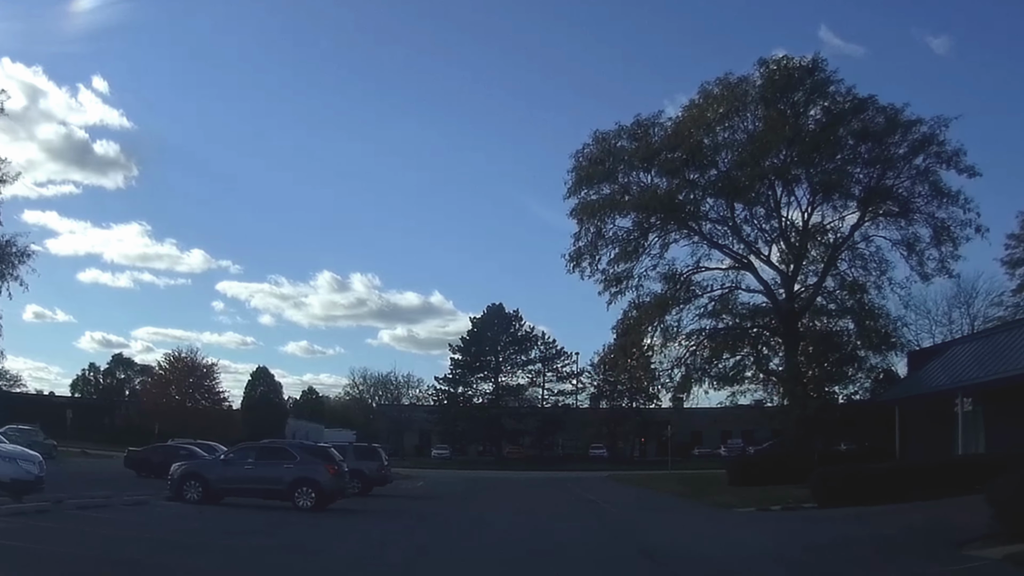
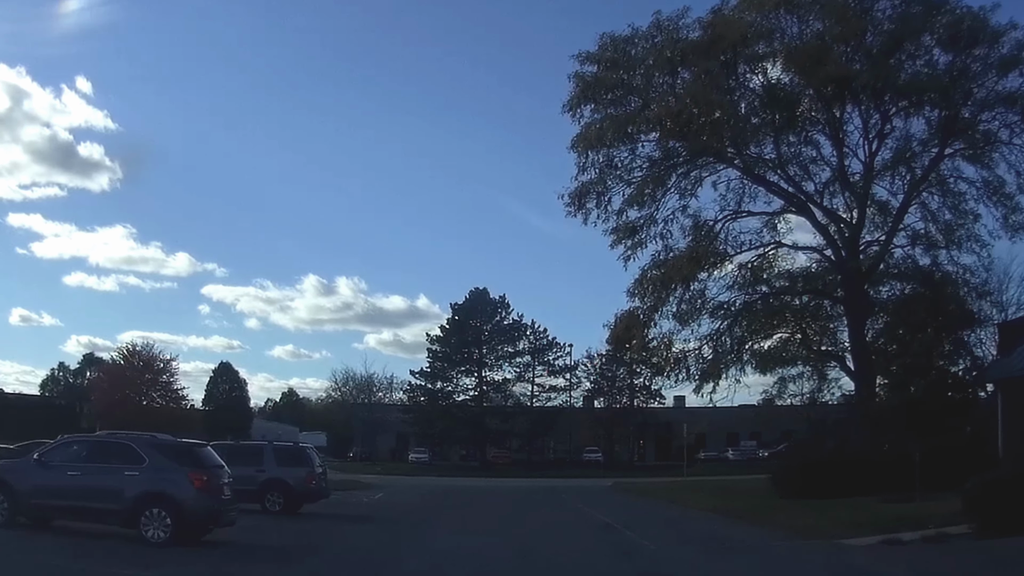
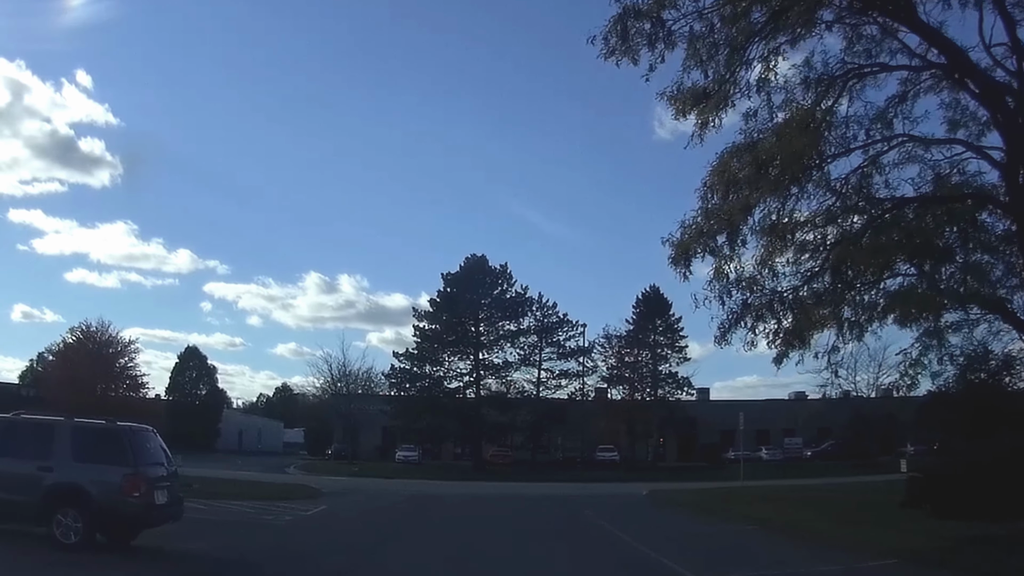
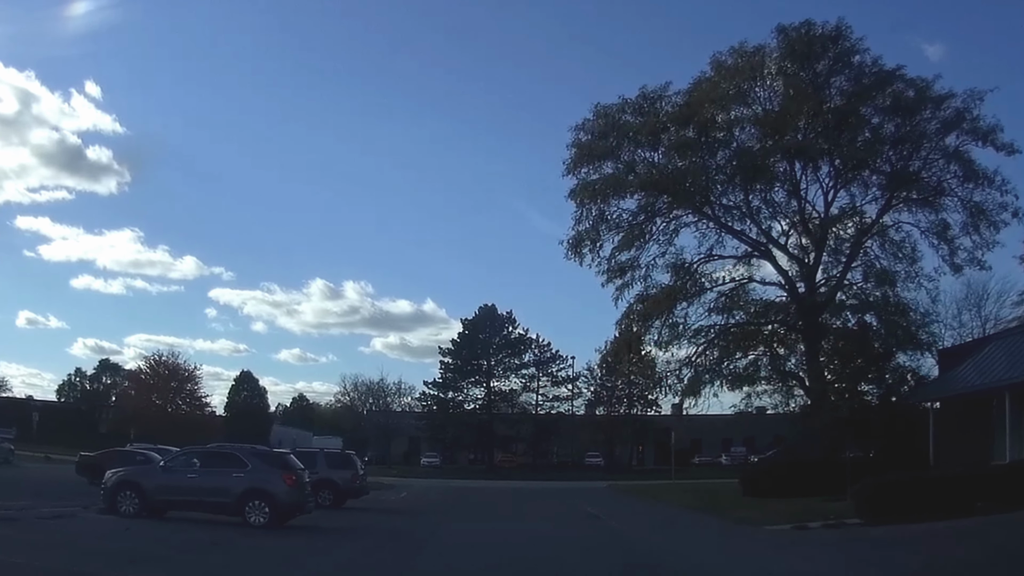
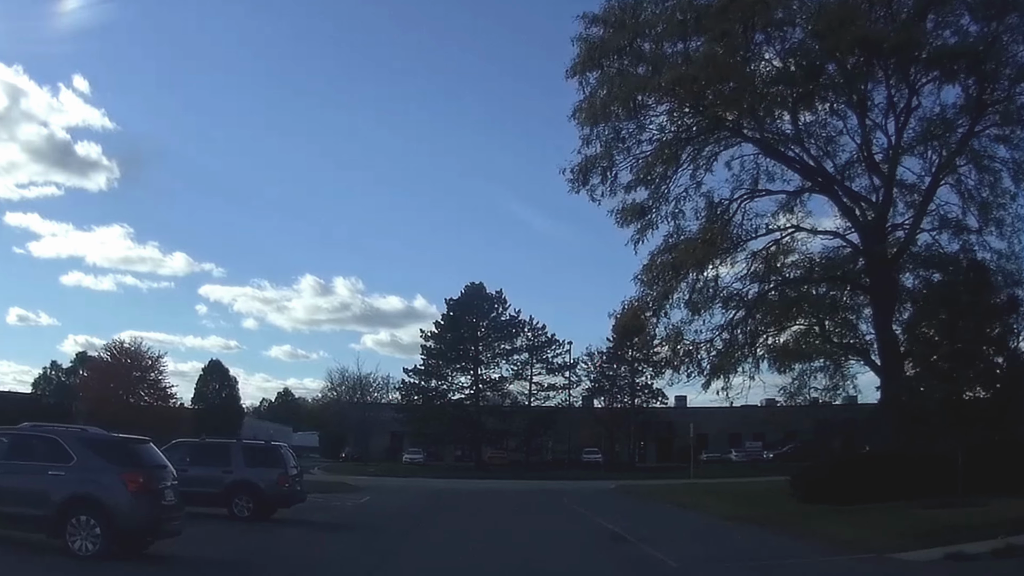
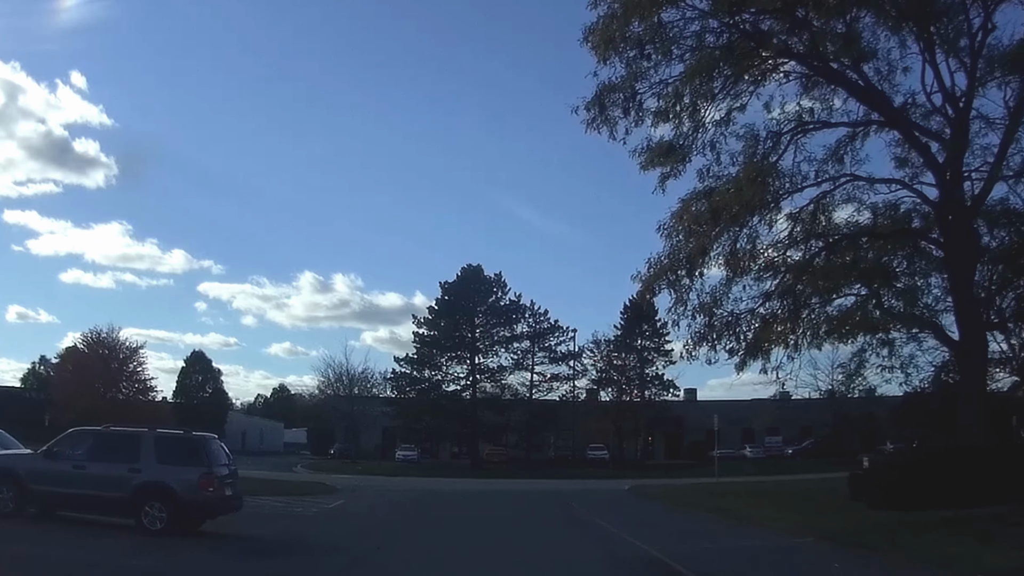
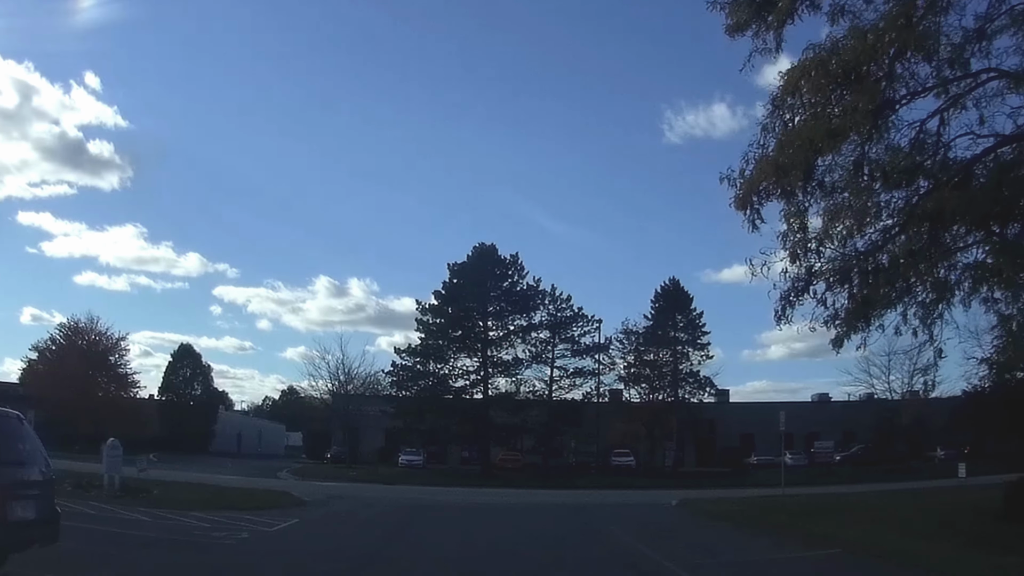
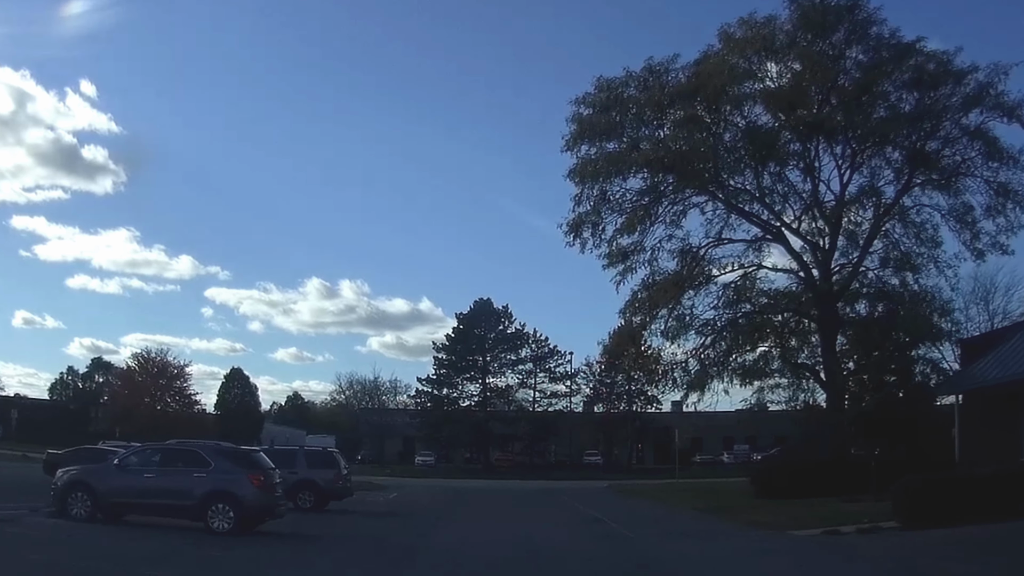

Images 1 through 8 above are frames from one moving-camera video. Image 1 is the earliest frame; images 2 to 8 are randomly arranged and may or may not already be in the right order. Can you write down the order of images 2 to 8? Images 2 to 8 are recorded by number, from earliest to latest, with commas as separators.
4, 8, 2, 5, 6, 3, 7
